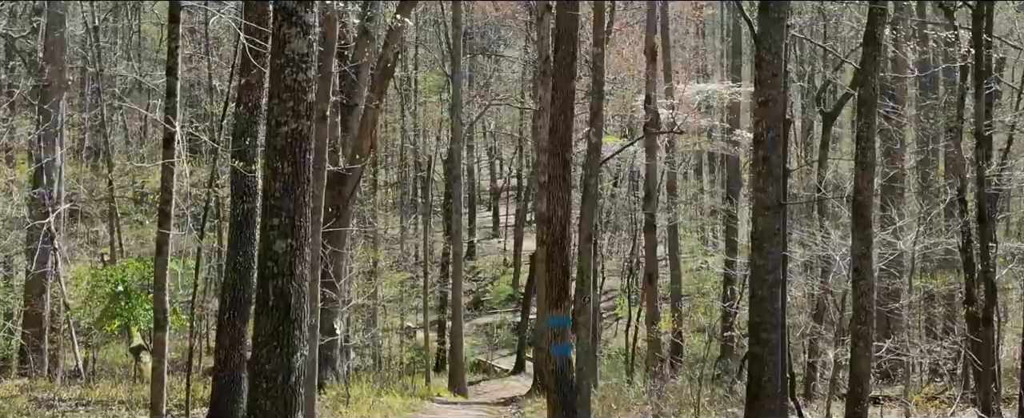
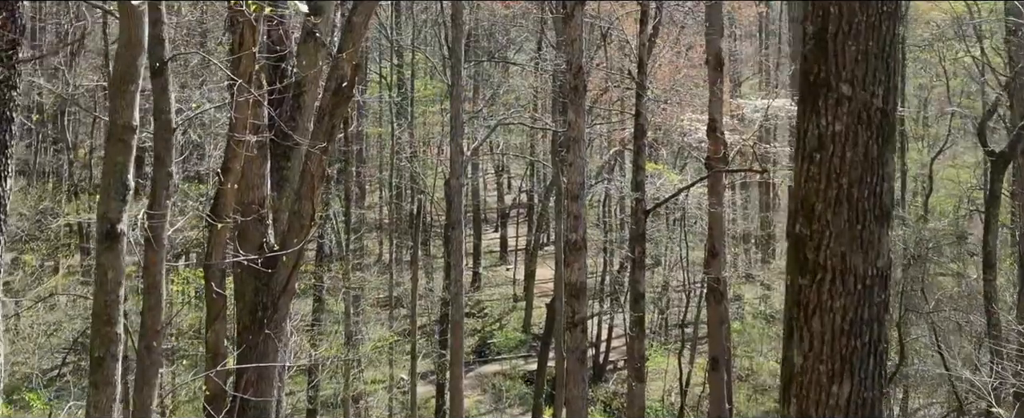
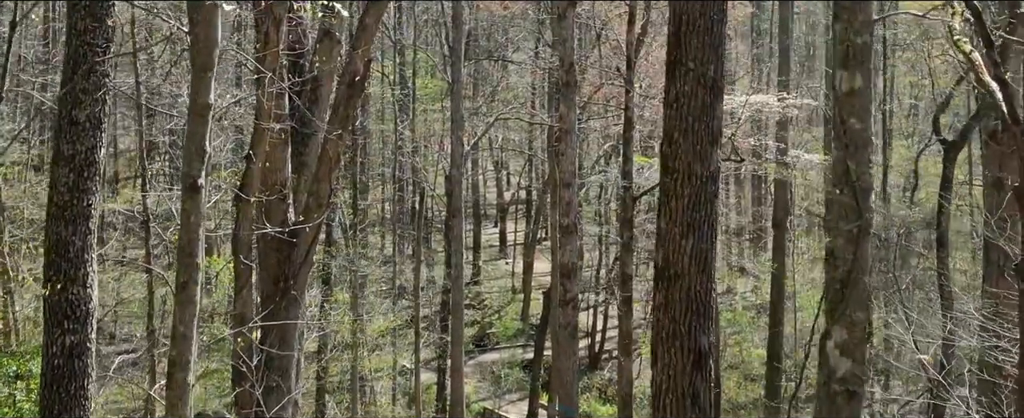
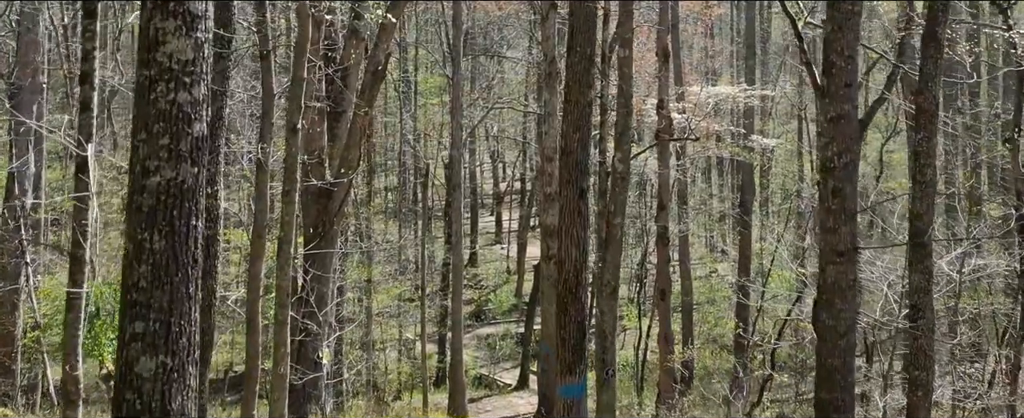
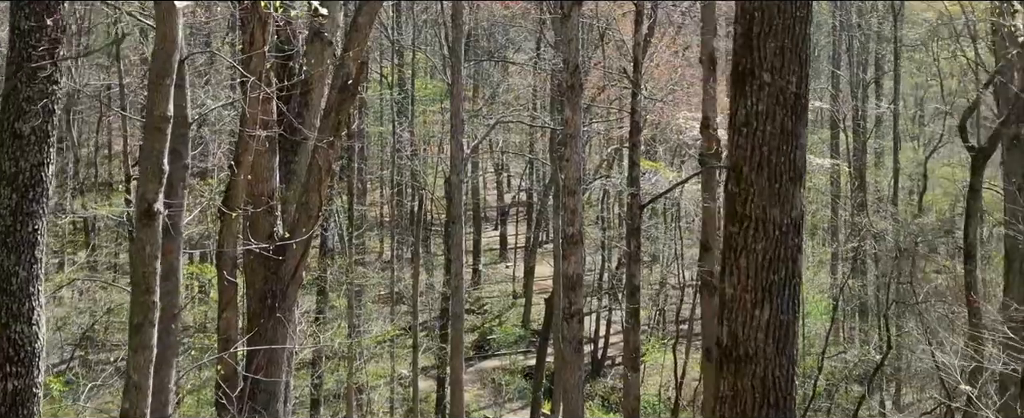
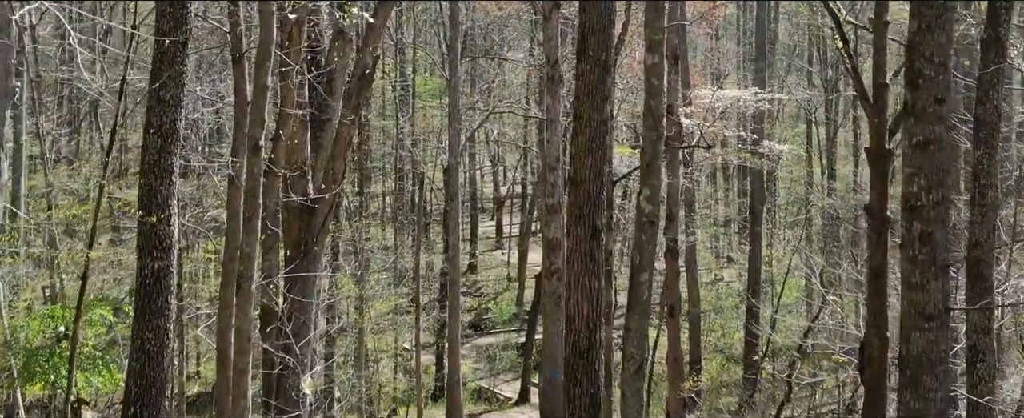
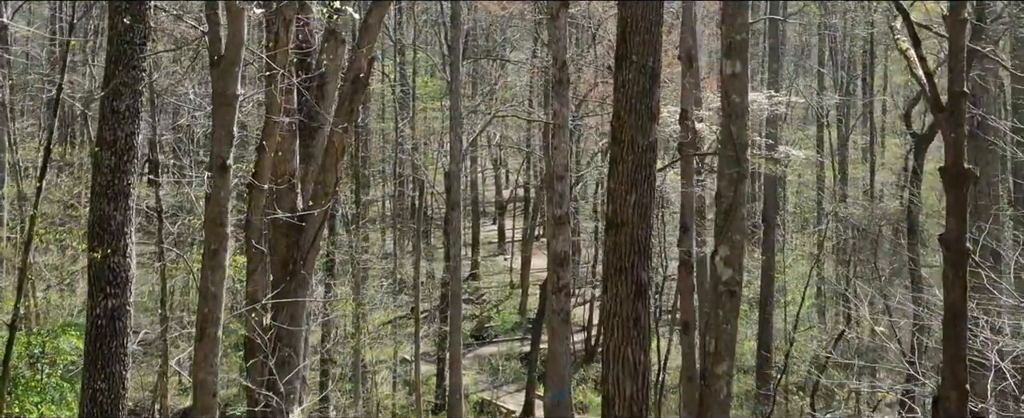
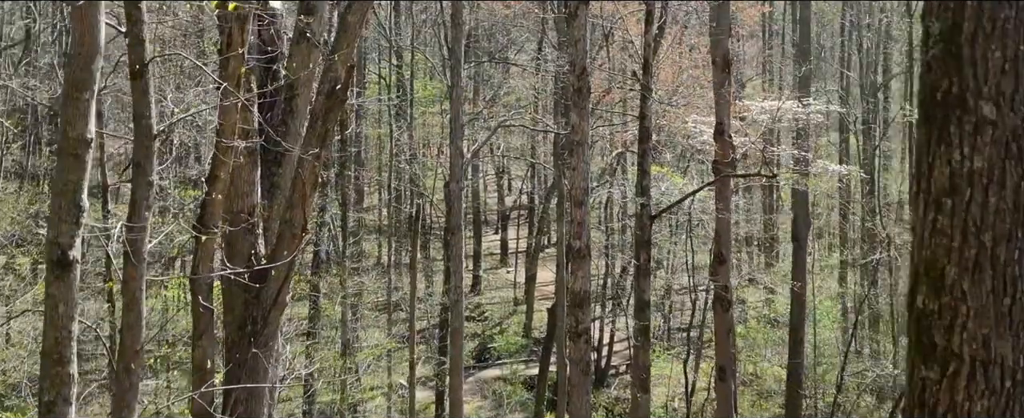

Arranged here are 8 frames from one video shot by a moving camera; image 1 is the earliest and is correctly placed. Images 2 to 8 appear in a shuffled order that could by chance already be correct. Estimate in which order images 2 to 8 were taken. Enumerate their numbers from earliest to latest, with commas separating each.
4, 6, 7, 3, 5, 2, 8
